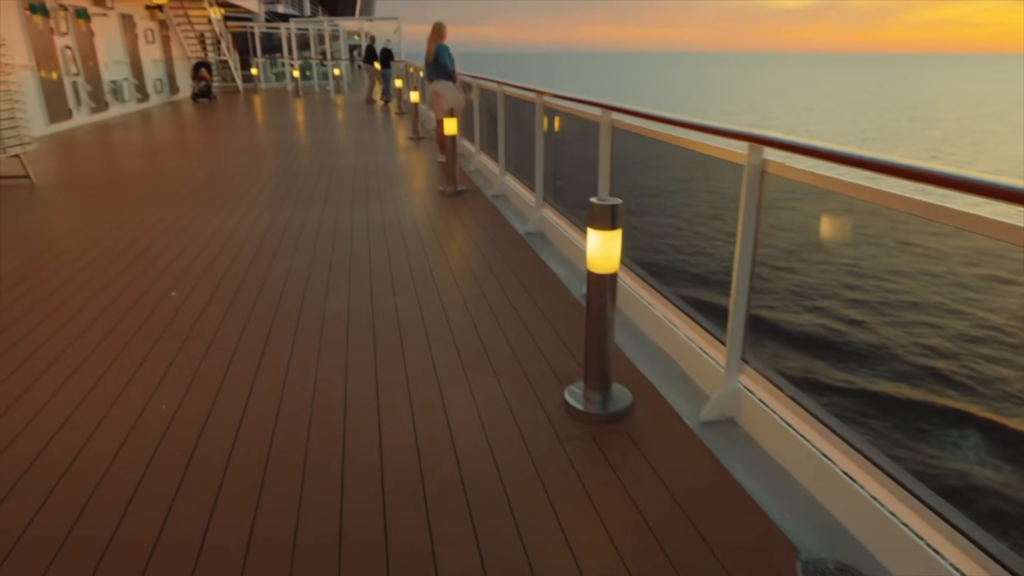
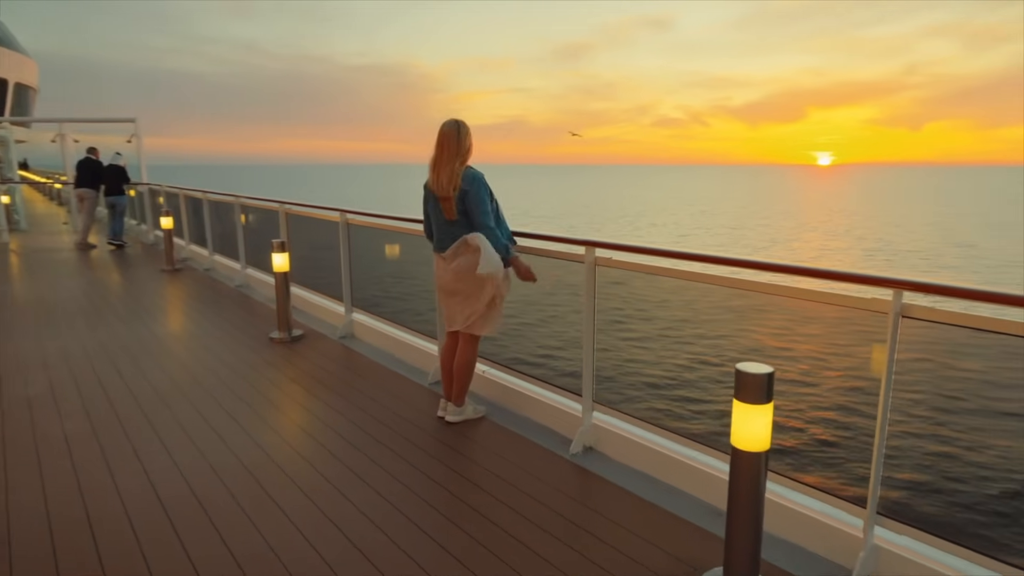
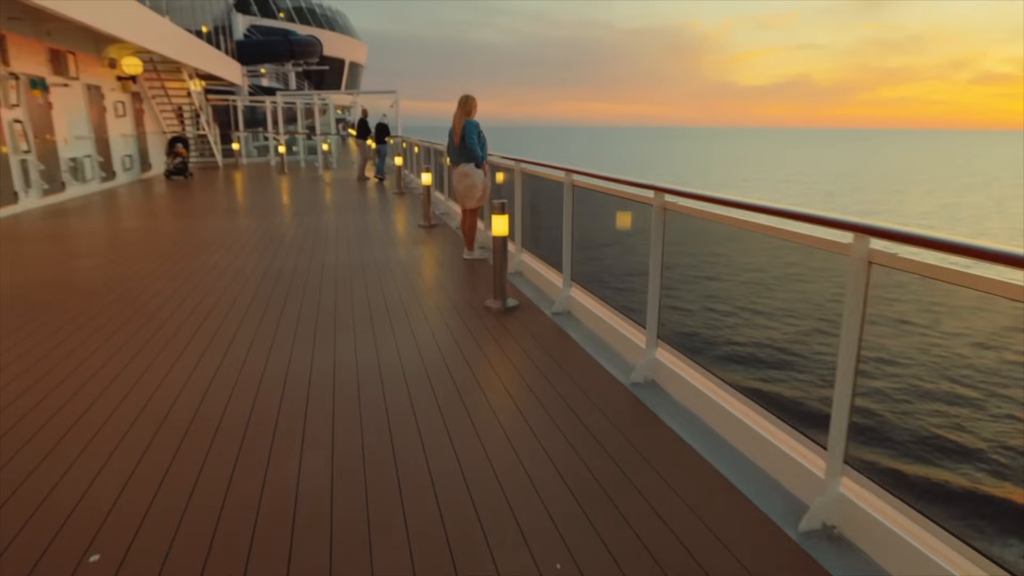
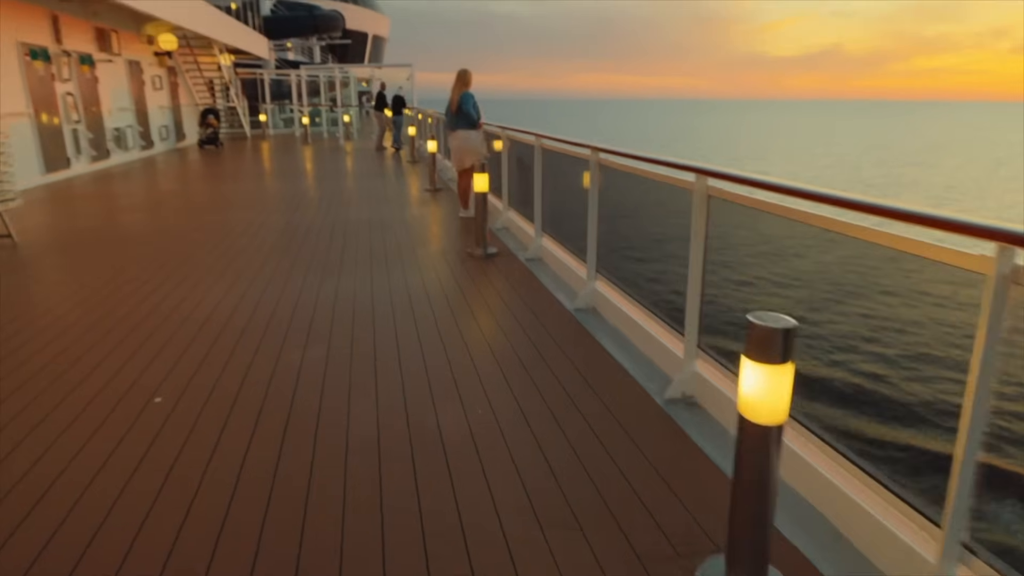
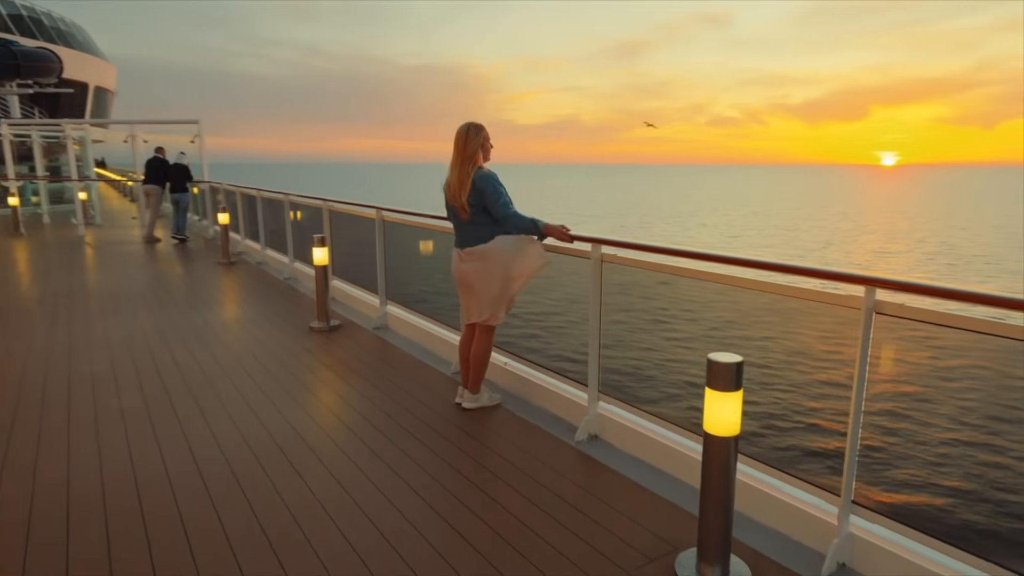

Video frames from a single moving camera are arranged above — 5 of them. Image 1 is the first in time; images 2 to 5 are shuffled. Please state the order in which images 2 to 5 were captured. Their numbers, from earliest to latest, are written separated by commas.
4, 3, 5, 2
